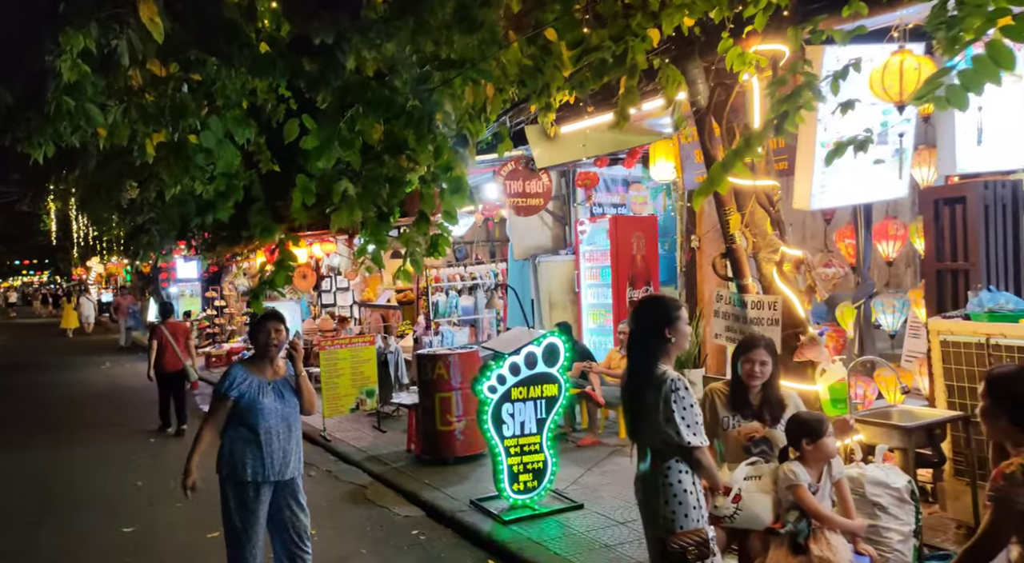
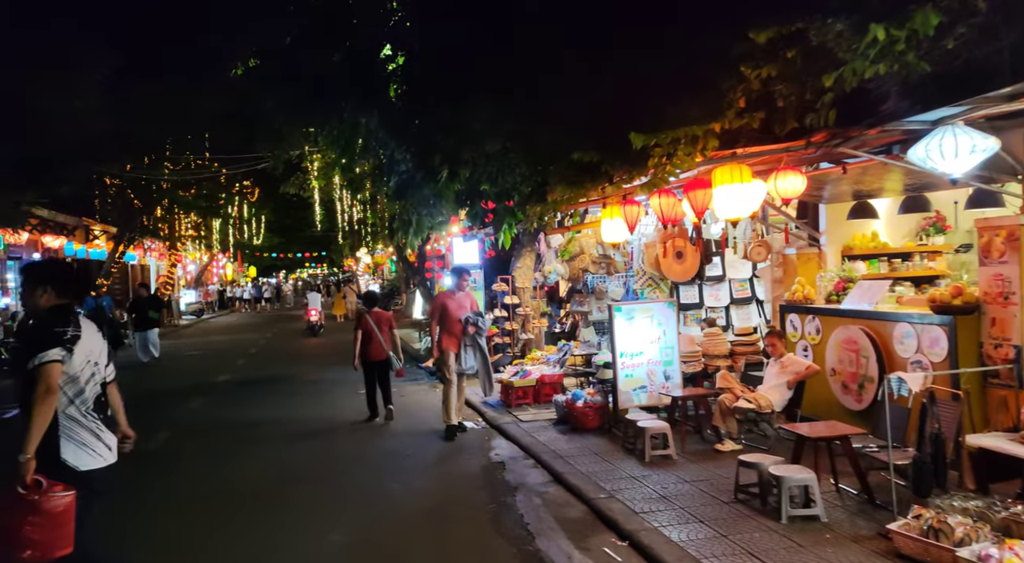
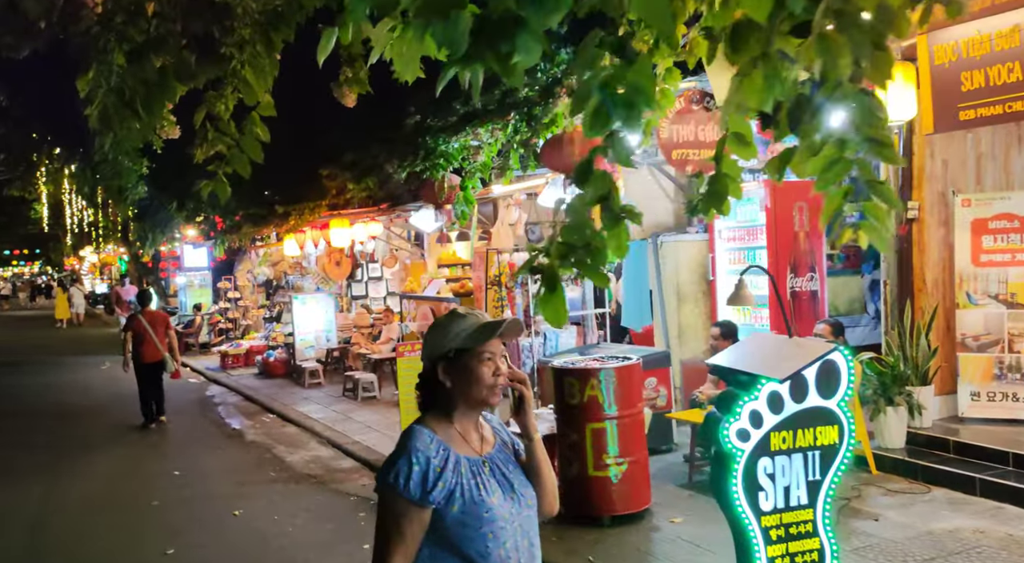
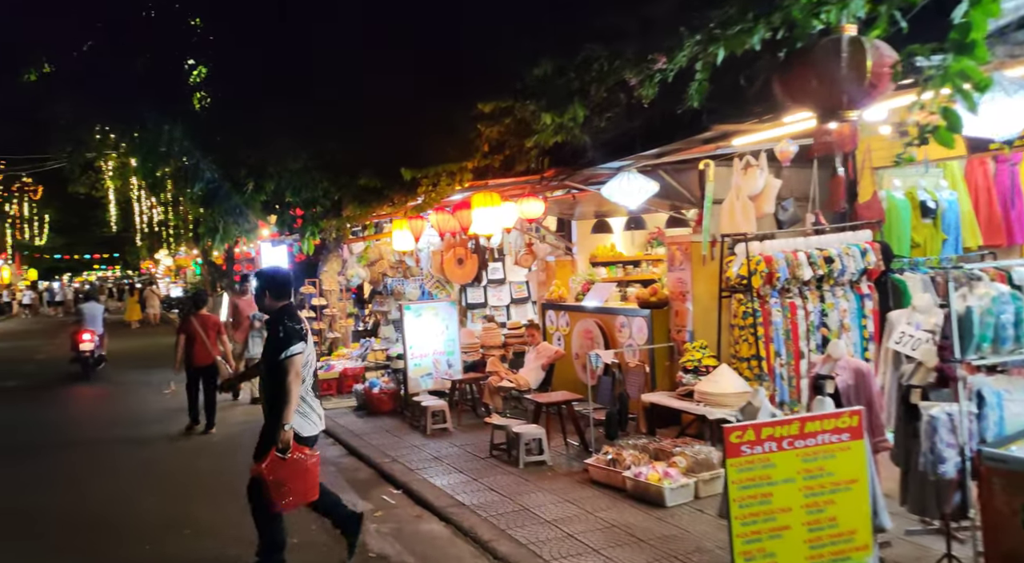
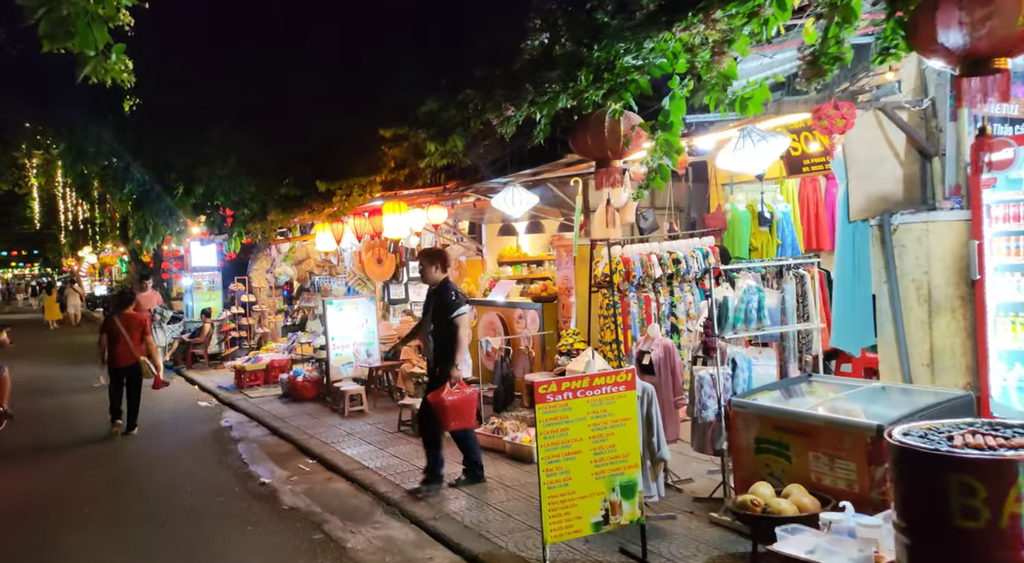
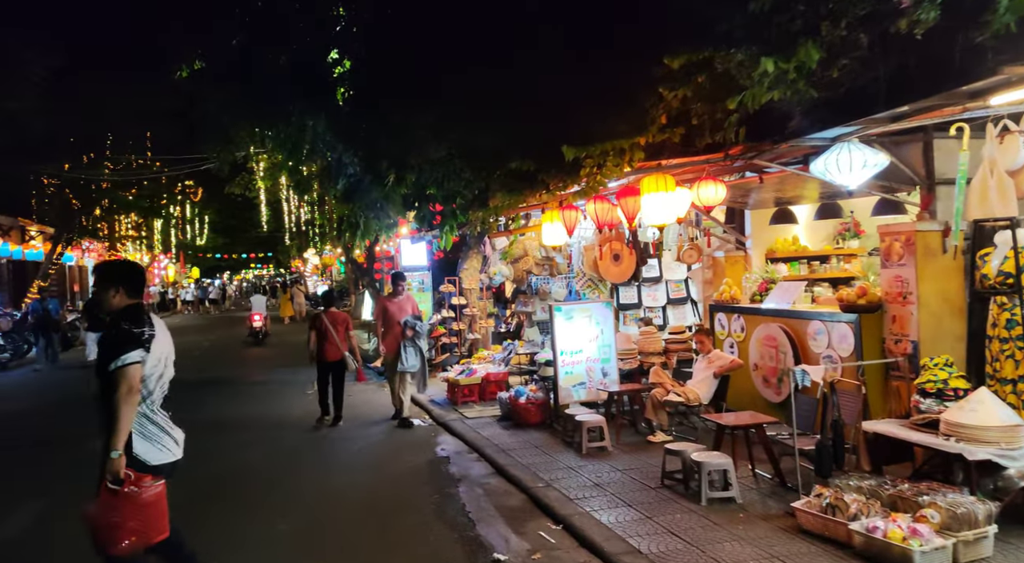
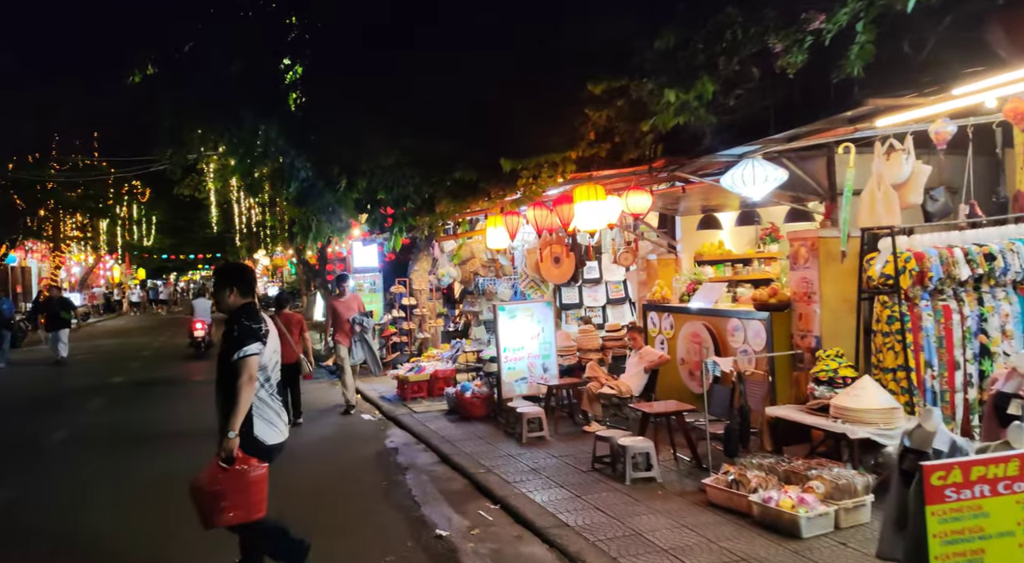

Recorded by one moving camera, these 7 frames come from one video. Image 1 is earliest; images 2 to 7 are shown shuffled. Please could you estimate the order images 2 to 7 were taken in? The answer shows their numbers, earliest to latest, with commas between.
3, 5, 4, 7, 6, 2
